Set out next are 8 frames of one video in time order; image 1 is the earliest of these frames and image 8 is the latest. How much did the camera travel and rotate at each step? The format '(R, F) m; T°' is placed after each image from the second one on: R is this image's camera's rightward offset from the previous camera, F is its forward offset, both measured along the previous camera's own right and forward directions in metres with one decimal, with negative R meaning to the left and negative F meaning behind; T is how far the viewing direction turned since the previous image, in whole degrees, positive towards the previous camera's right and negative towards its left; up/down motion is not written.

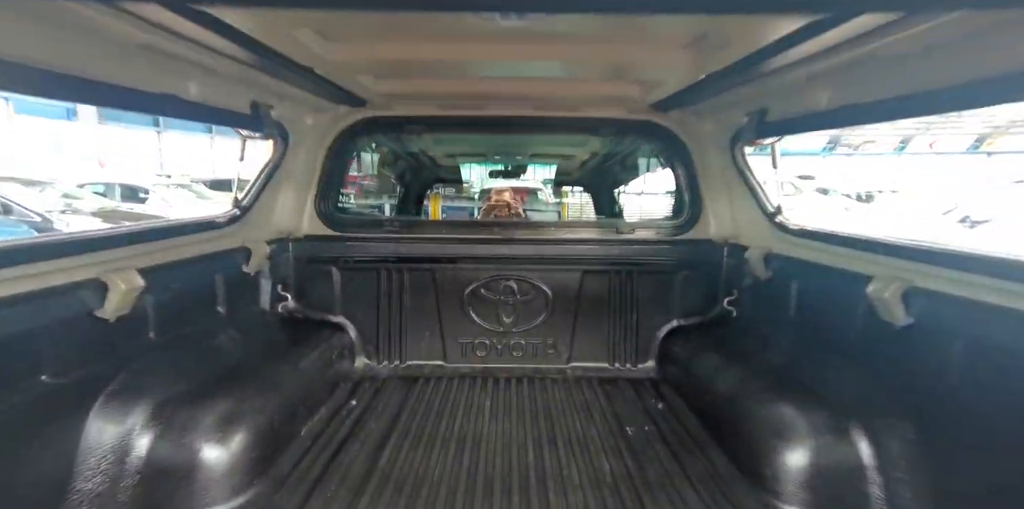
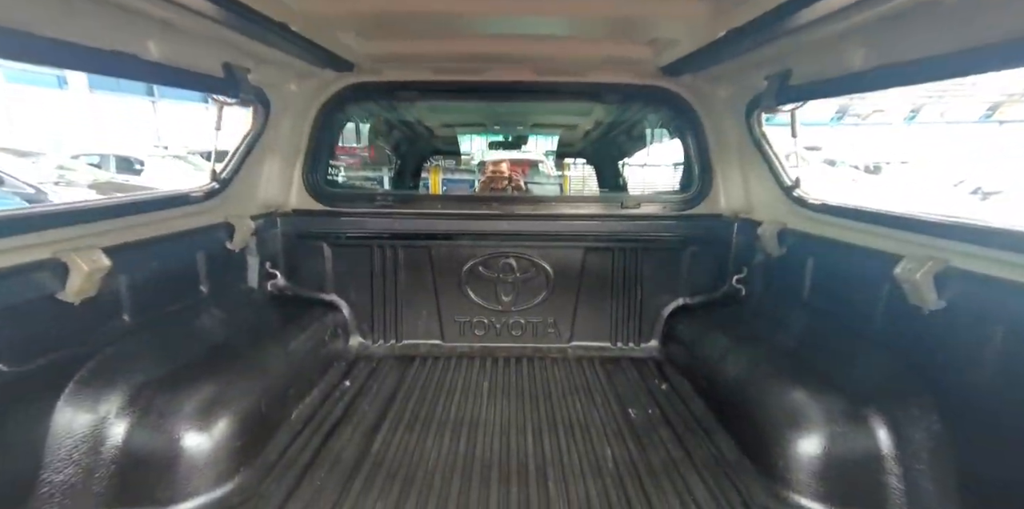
(0.0, +0.1) m; 0°
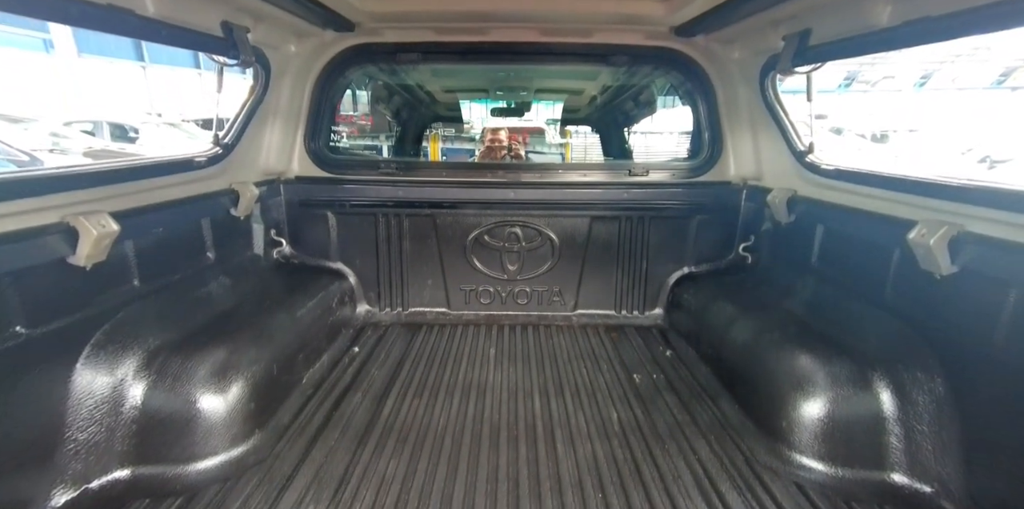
(0.0, 0.0) m; 0°
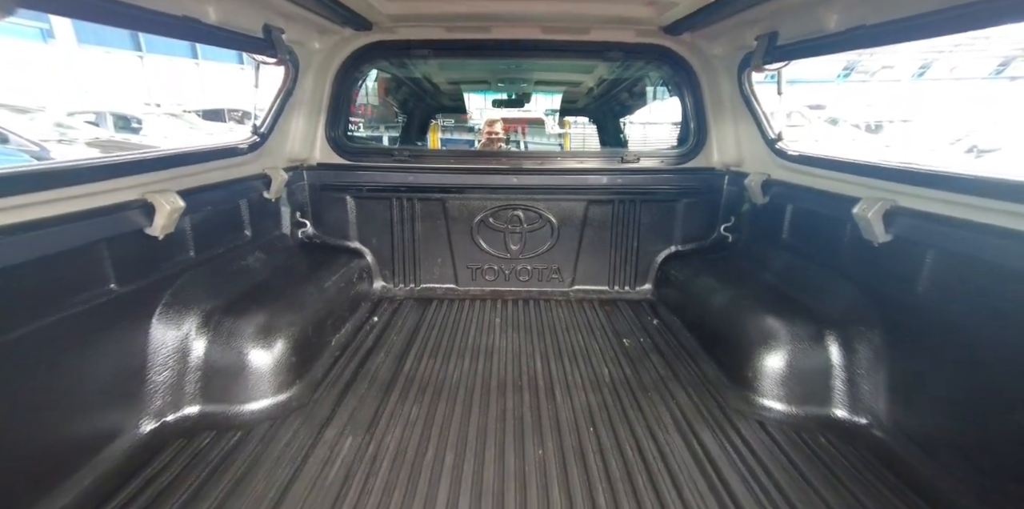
(0.0, -0.2) m; 0°
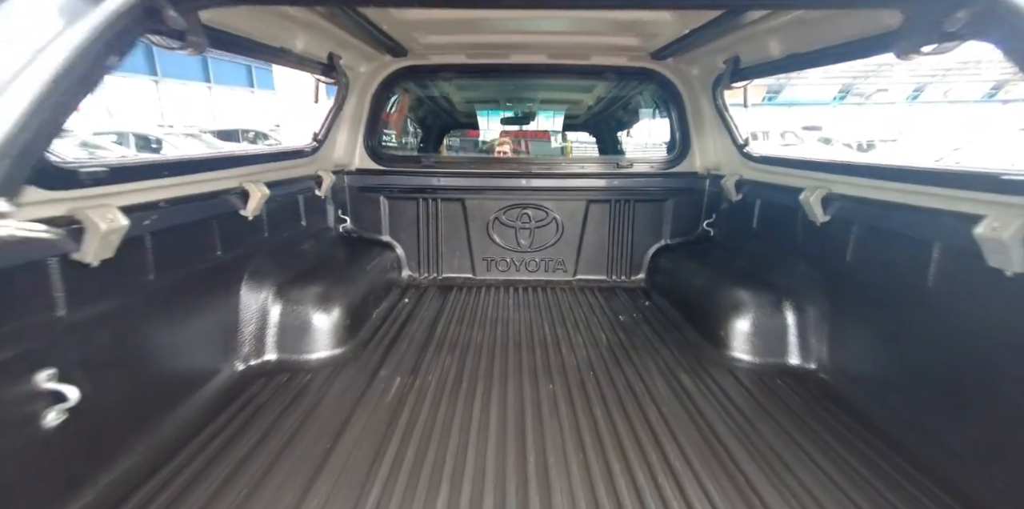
(-0.1, -0.3) m; 0°
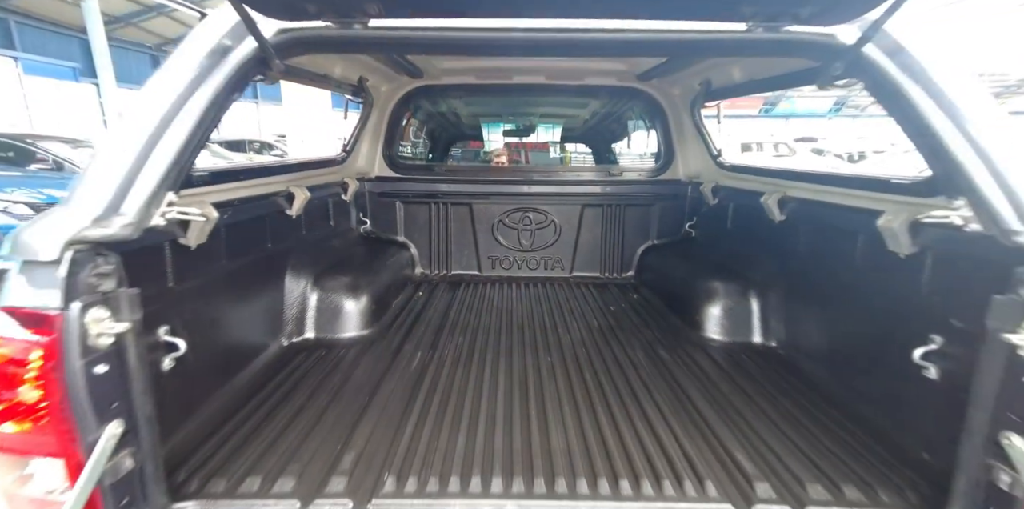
(0.0, -0.3) m; 0°
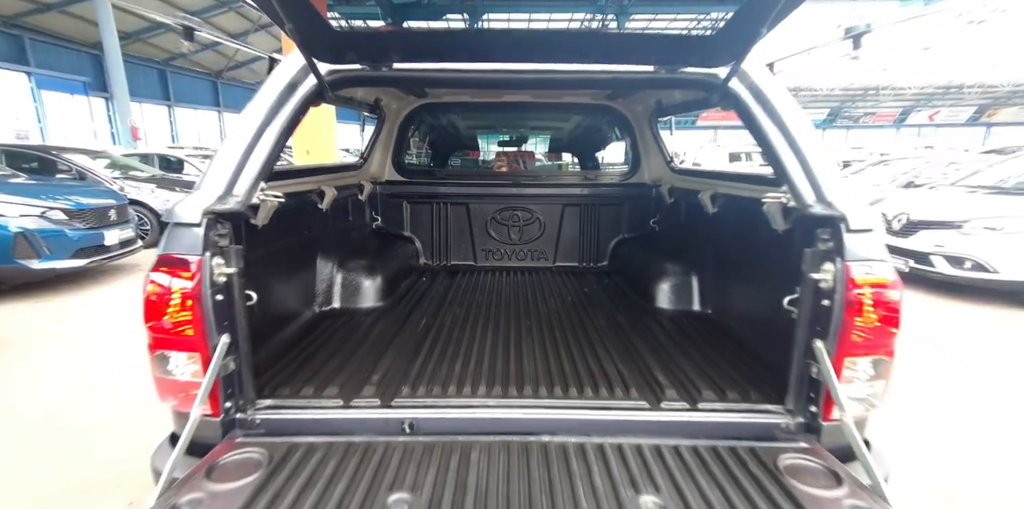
(+0.1, -0.5) m; 0°
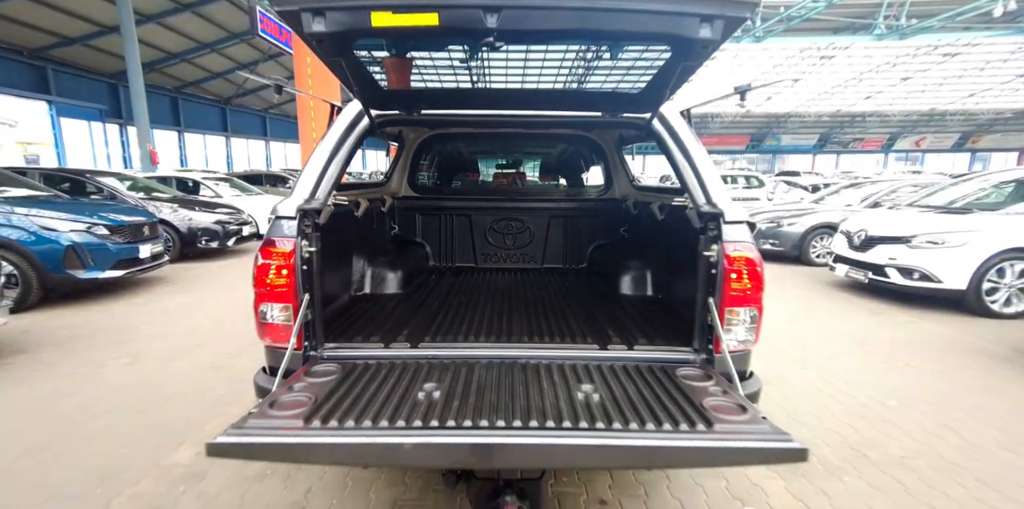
(0.0, -0.7) m; 0°
